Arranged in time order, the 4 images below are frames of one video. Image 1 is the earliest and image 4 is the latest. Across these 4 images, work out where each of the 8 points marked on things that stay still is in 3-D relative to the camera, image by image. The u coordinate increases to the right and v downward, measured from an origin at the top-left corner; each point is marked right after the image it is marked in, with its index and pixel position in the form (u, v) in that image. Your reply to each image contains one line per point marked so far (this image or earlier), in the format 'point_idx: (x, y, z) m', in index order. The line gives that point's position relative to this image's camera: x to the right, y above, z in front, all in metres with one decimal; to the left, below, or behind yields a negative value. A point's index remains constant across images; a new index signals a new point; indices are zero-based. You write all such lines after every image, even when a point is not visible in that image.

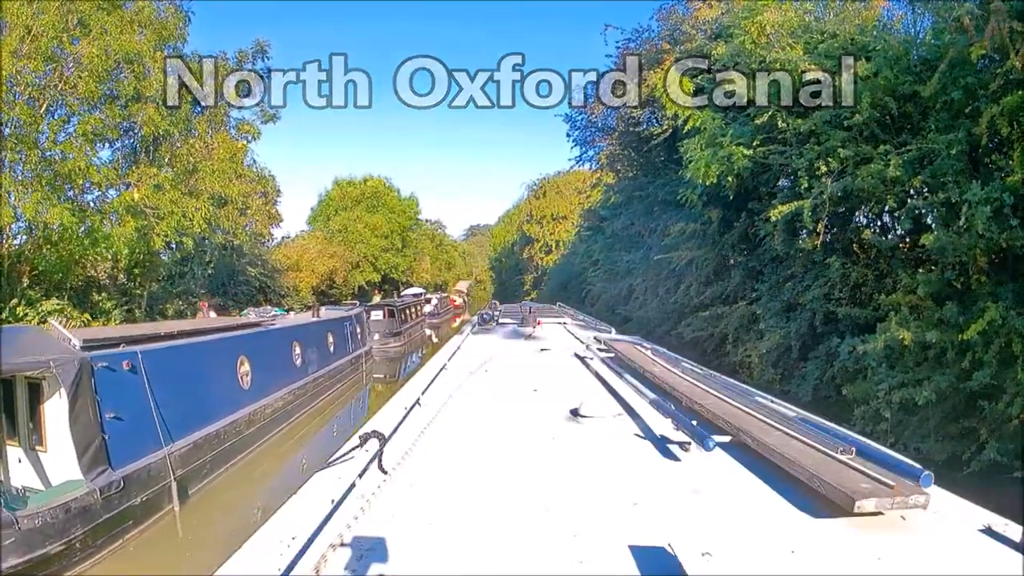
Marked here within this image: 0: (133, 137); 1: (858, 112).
0: (-8.0, +3.1, +13.1) m
1: (+4.1, +2.1, +7.4) m
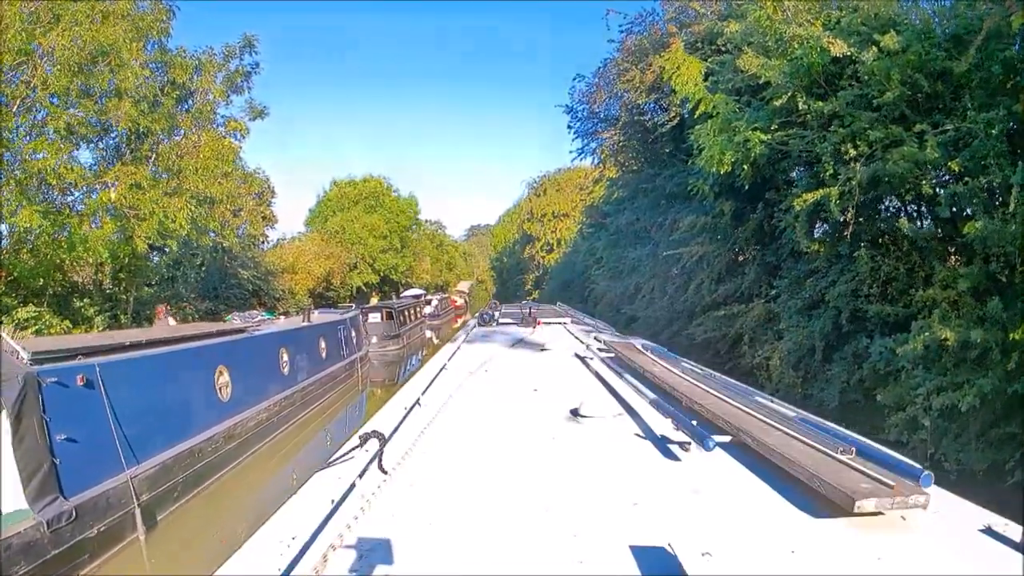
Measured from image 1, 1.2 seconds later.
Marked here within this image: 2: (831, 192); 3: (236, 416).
0: (-8.0, +3.0, +12.5) m
1: (+4.1, +2.2, +6.8) m
2: (+3.6, +1.1, +7.1) m
3: (-4.2, -2.1, +8.8) m
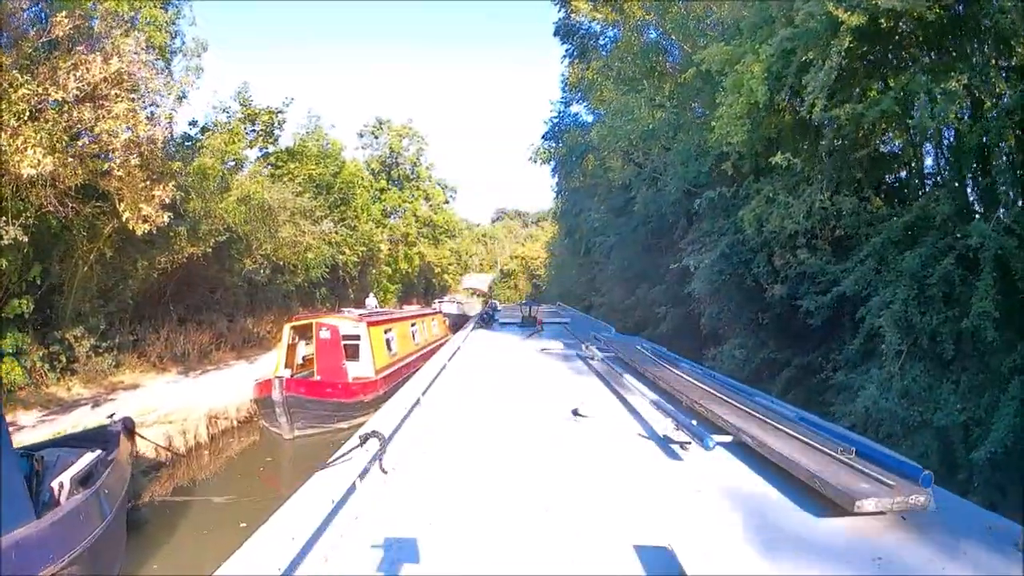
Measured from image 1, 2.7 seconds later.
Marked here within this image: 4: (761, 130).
0: (-8.0, +3.1, +11.5) m
1: (+4.1, +2.2, +5.8) m
2: (+3.6, +1.1, +6.1) m
3: (-4.2, -2.0, +7.9) m
4: (+2.4, +1.5, +6.0) m
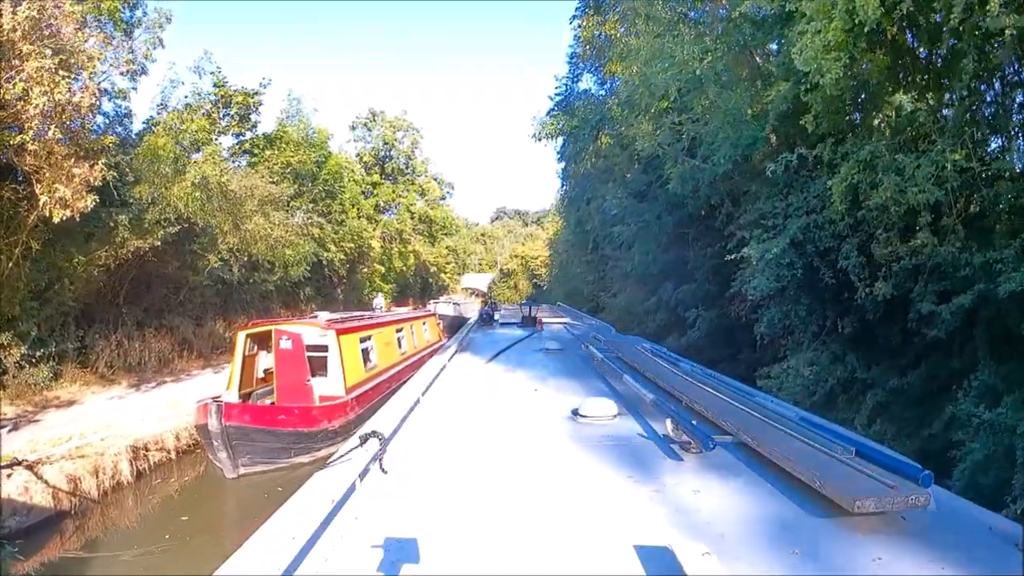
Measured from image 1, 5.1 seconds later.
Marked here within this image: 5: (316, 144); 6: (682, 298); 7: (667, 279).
0: (-8.0, +3.1, +9.9) m
1: (+4.2, +2.2, +4.2) m
2: (+3.6, +1.1, +4.5) m
3: (-4.1, -2.0, +6.2) m
4: (+2.4, +1.5, +4.4) m
5: (-5.9, +4.3, +18.5) m
6: (+2.6, -0.2, +9.7) m
7: (+2.6, +0.1, +10.6) m
